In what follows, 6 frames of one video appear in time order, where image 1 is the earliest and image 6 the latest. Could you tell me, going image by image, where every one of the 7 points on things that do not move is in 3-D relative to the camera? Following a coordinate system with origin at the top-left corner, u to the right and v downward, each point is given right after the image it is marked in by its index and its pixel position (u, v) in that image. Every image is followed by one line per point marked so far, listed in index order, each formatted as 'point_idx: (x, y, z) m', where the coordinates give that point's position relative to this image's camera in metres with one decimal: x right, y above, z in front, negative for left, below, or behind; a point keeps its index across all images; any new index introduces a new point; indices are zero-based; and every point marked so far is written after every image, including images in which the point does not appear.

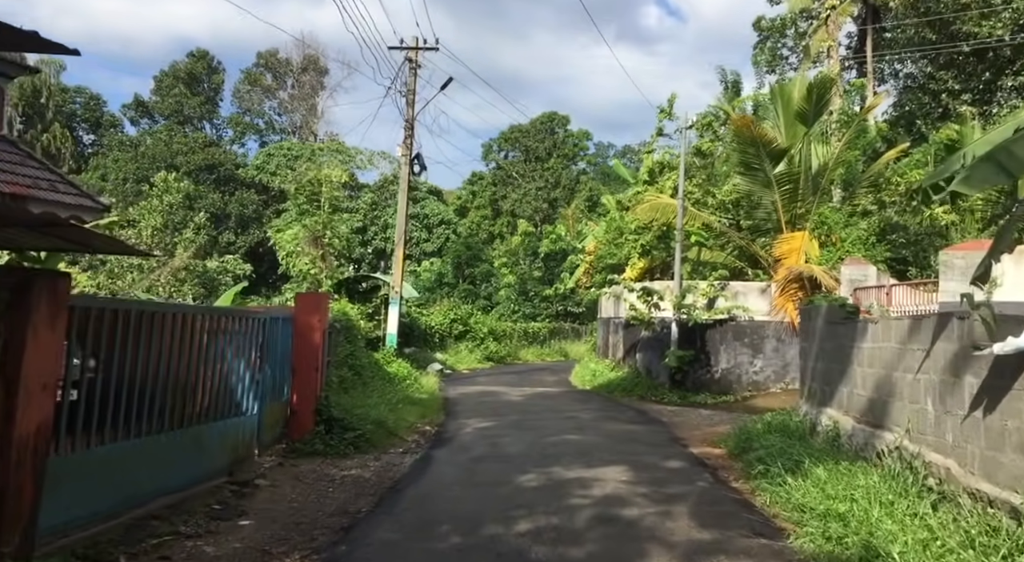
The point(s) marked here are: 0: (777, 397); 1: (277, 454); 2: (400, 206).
0: (+4.8, -2.2, +16.7) m
1: (-2.6, -1.9, +10.2) m
2: (-2.4, +1.6, +19.4) m
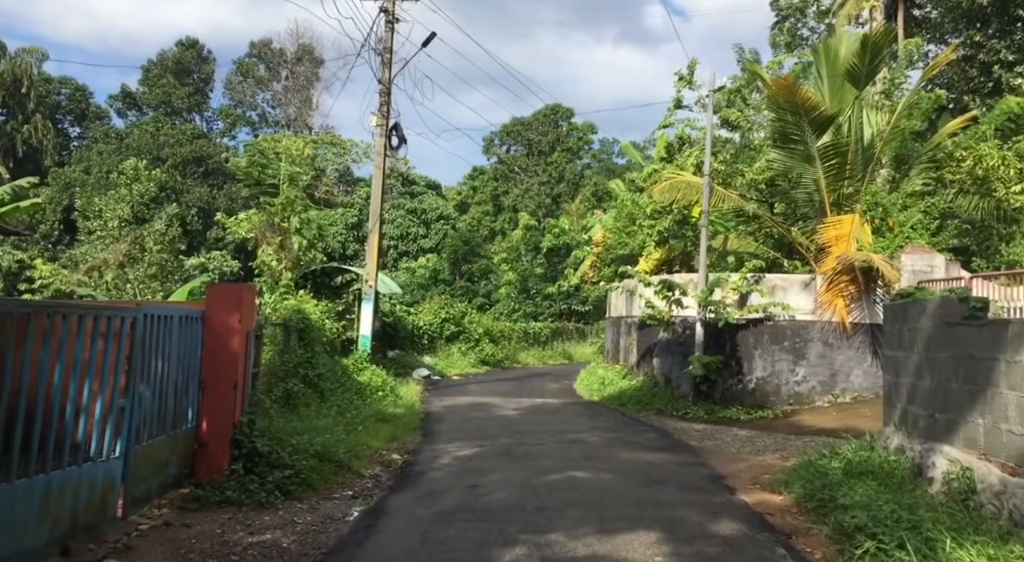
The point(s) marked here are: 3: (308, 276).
0: (+4.7, -2.0, +13.8) m
1: (-2.8, -1.8, +7.3) m
2: (-2.5, +1.7, +16.5) m
3: (-4.0, +0.1, +17.6) m
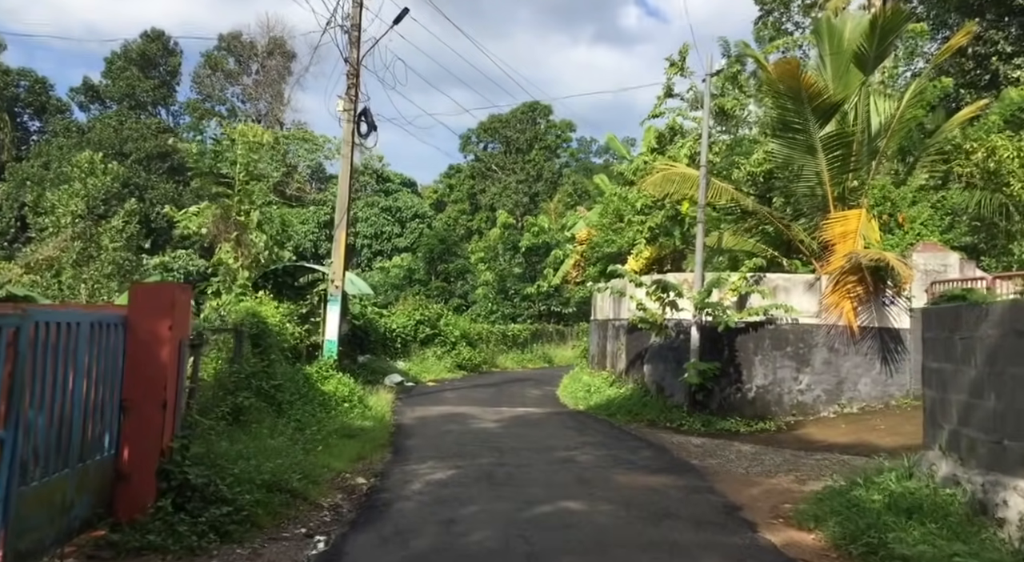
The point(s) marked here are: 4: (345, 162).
0: (+4.5, -2.0, +12.7) m
1: (-2.9, -1.8, +5.9) m
2: (-2.9, +1.7, +15.2) m
3: (-4.4, +0.1, +16.2) m
4: (-2.8, +2.0, +15.1) m
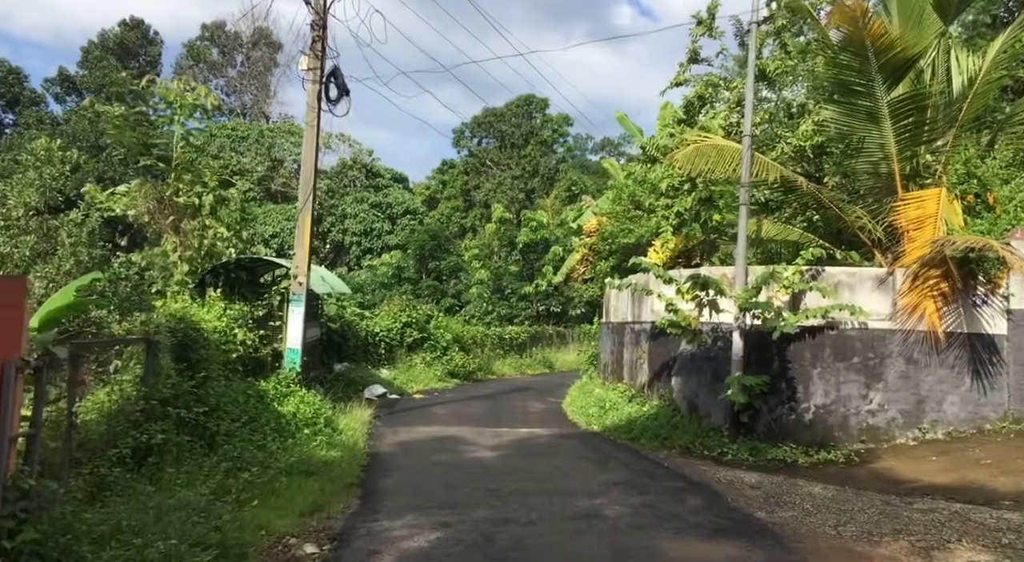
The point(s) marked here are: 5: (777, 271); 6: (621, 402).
0: (+4.5, -2.0, +10.1) m
1: (-2.8, -1.8, +3.3) m
2: (-2.8, +1.8, +12.6) m
3: (-4.4, +0.2, +13.6) m
4: (-2.8, +2.0, +12.5) m
5: (+3.2, +0.1, +11.1) m
6: (+1.7, -1.9, +14.0) m
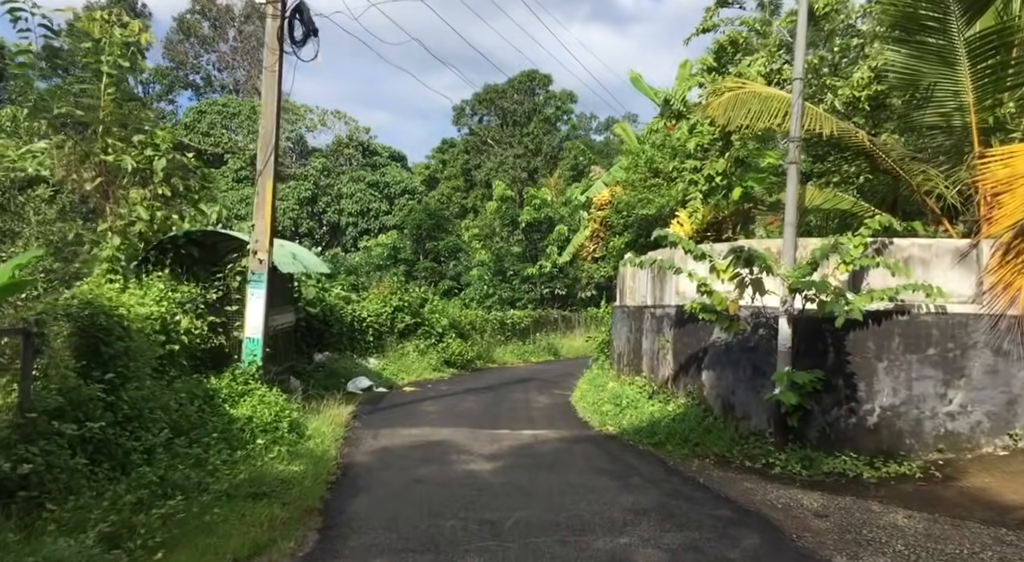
0: (+4.5, -1.7, +8.1) m
1: (-2.8, -1.7, +1.4) m
2: (-2.8, +2.1, +10.6) m
3: (-4.3, +0.4, +11.6) m
4: (-2.8, +2.3, +10.4) m
5: (+3.2, +0.4, +9.1) m
6: (+1.7, -1.5, +12.0) m
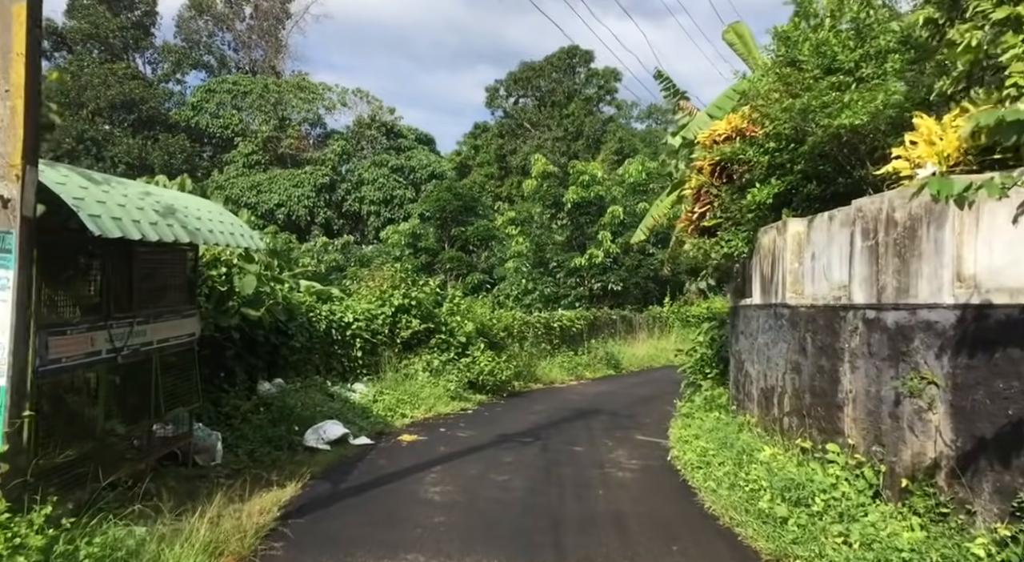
0: (+4.9, -1.6, +1.7) m
1: (-2.7, -1.5, -4.7) m
2: (-2.4, +2.2, +4.5) m
3: (-3.8, +0.6, +5.6) m
4: (-2.3, +2.5, +4.4) m
5: (+3.6, +0.5, +2.7) m
6: (+2.2, -1.4, +5.8) m
